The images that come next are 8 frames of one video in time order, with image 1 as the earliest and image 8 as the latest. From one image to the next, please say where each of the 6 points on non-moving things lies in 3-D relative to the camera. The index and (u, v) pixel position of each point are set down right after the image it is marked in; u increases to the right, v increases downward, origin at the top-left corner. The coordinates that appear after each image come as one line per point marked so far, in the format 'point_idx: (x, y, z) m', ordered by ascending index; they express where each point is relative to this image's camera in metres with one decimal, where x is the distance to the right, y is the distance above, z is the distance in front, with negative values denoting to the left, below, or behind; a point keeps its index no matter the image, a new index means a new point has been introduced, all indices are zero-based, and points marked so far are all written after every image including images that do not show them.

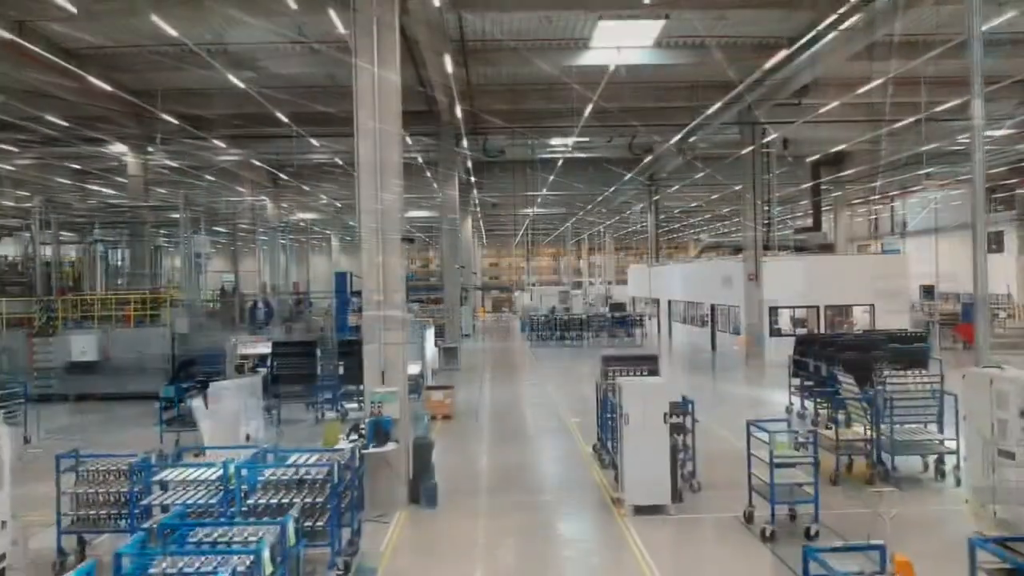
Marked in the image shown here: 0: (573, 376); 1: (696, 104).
0: (+1.3, -1.9, +14.4) m
1: (+4.0, +4.1, +14.3) m
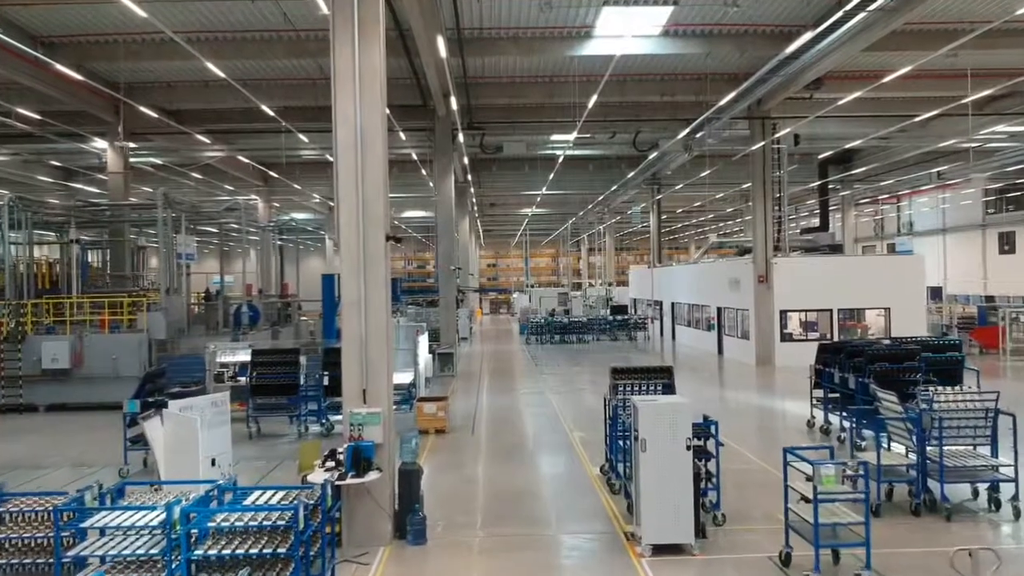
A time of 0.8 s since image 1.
0: (+1.3, -2.0, +13.7) m
1: (+4.0, +4.0, +13.7) m
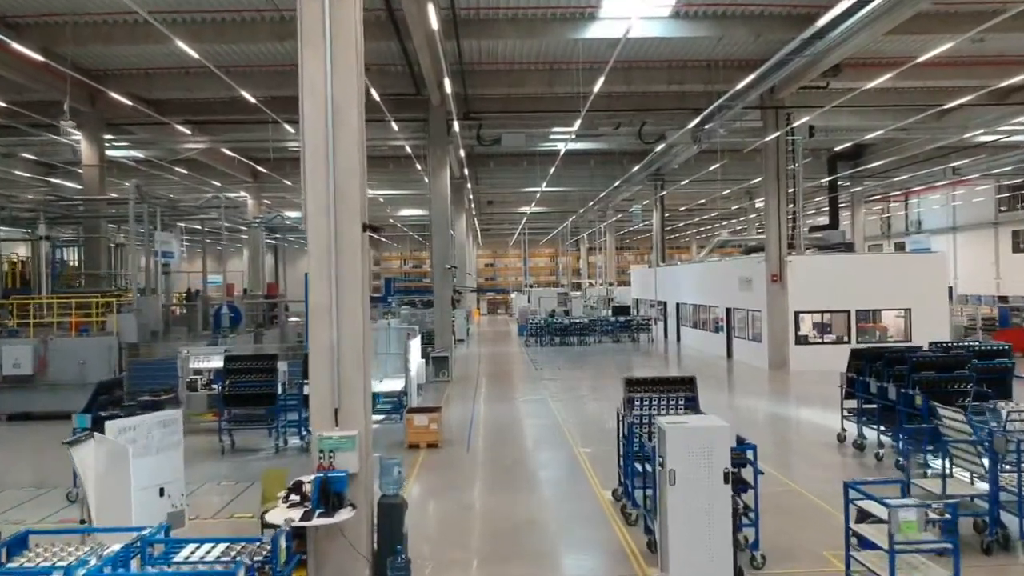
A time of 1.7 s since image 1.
0: (+1.3, -2.0, +13.0) m
1: (+4.0, +4.0, +12.9) m
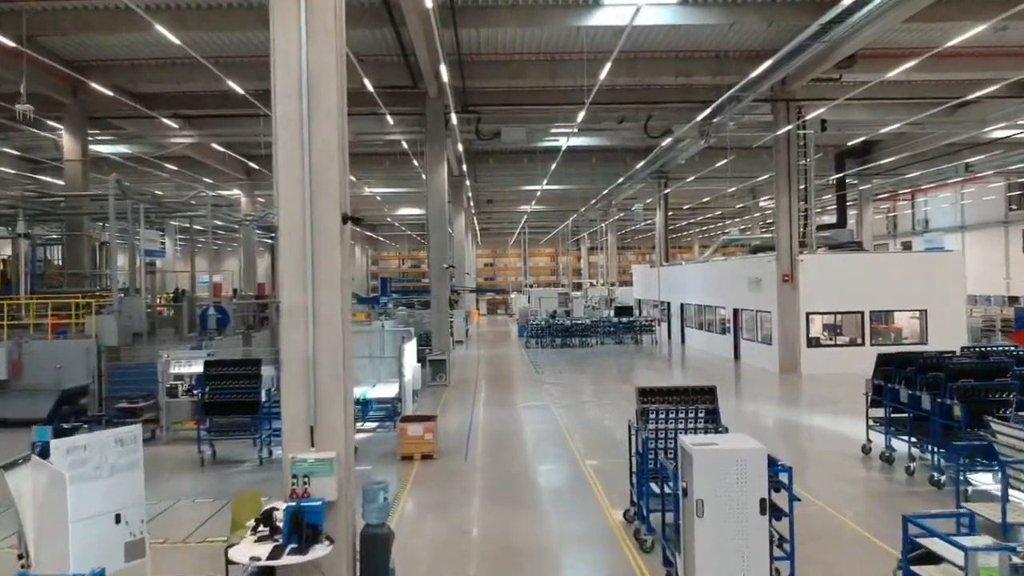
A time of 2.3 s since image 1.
0: (+1.3, -2.0, +12.4) m
1: (+4.0, +4.0, +12.4) m
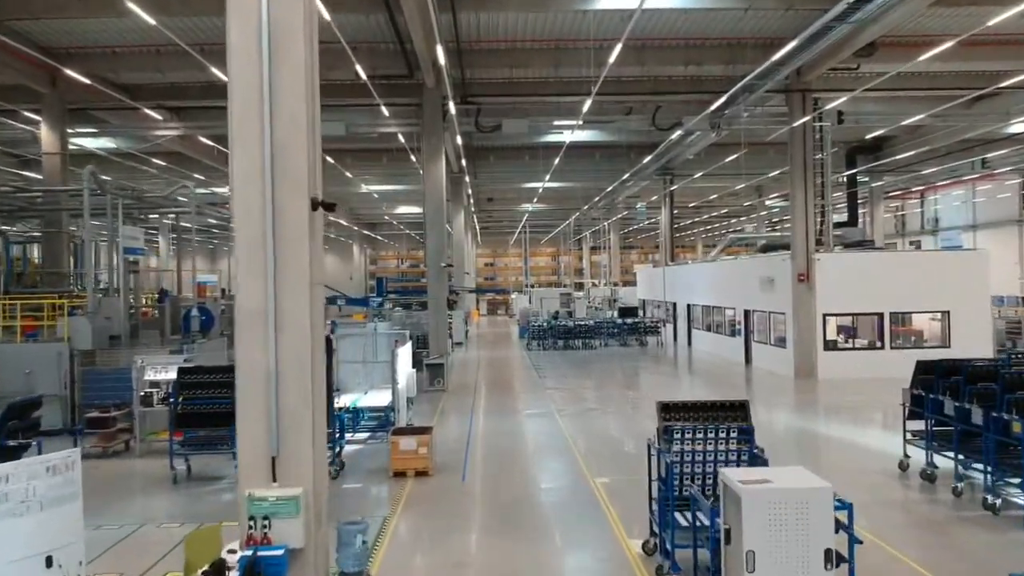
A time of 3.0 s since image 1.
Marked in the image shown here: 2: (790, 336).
0: (+1.3, -2.0, +11.8) m
1: (+4.0, +4.0, +11.8) m
2: (+5.6, -1.0, +13.2) m
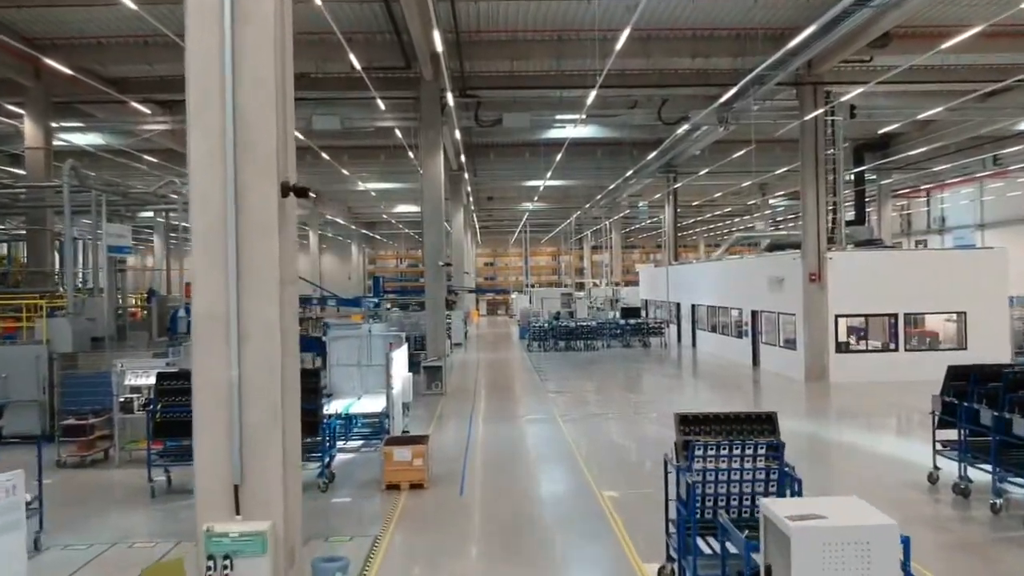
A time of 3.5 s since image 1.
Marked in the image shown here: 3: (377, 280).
0: (+1.3, -2.0, +11.4) m
1: (+4.0, +4.0, +11.3) m
2: (+5.6, -1.0, +12.8) m
3: (-3.4, +0.2, +16.6) m
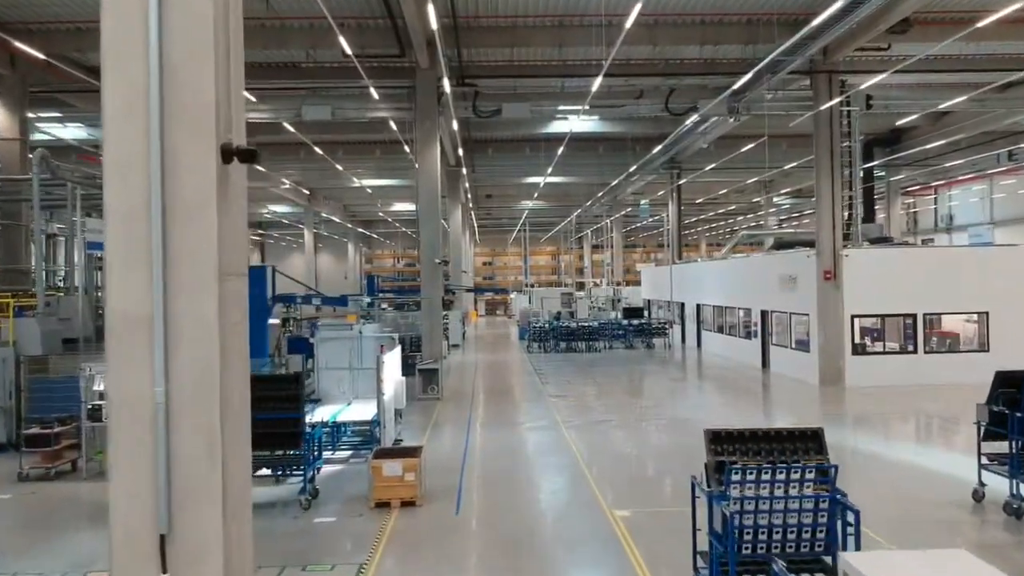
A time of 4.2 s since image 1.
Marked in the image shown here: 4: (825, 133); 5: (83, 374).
0: (+1.3, -2.0, +10.8) m
1: (+4.0, +4.0, +10.8) m
2: (+5.6, -1.0, +12.2) m
3: (-3.4, +0.2, +16.0) m
4: (+5.8, +2.9, +12.1) m
5: (-4.5, -0.9, +6.8) m
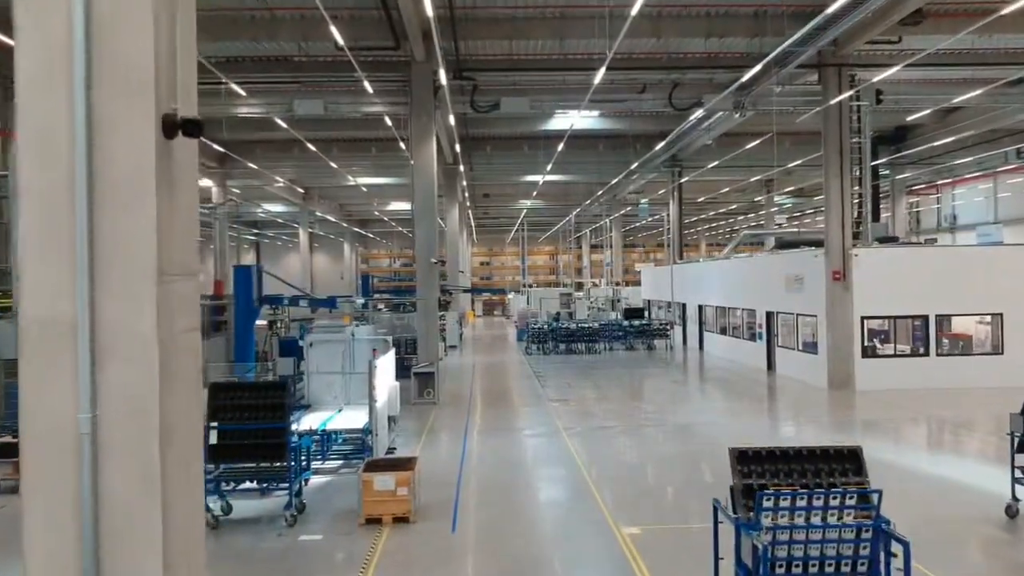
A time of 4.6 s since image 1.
0: (+1.3, -2.0, +10.4) m
1: (+4.0, +4.0, +10.4) m
2: (+5.6, -1.0, +11.9) m
3: (-3.5, +0.2, +15.6) m
4: (+5.8, +2.8, +11.8) m
5: (-4.5, -0.9, +6.4) m
